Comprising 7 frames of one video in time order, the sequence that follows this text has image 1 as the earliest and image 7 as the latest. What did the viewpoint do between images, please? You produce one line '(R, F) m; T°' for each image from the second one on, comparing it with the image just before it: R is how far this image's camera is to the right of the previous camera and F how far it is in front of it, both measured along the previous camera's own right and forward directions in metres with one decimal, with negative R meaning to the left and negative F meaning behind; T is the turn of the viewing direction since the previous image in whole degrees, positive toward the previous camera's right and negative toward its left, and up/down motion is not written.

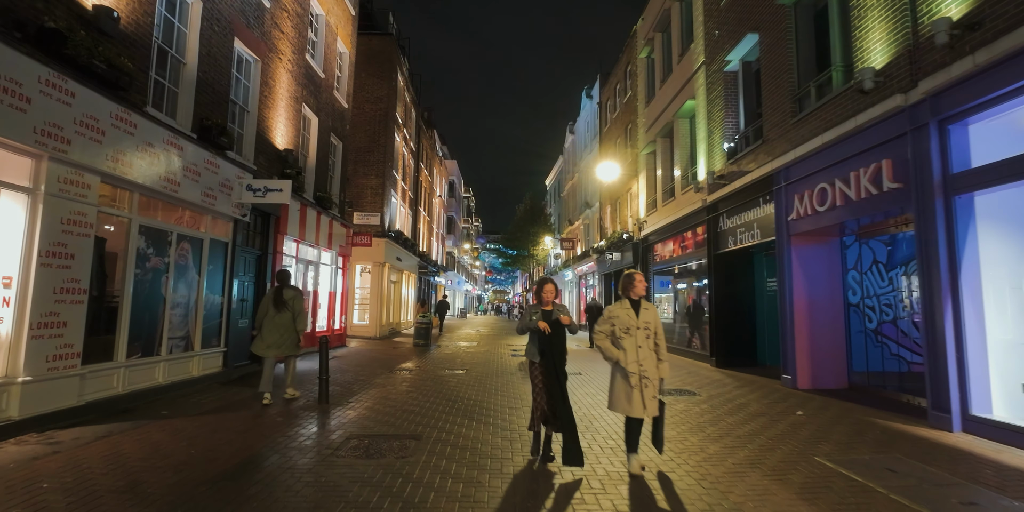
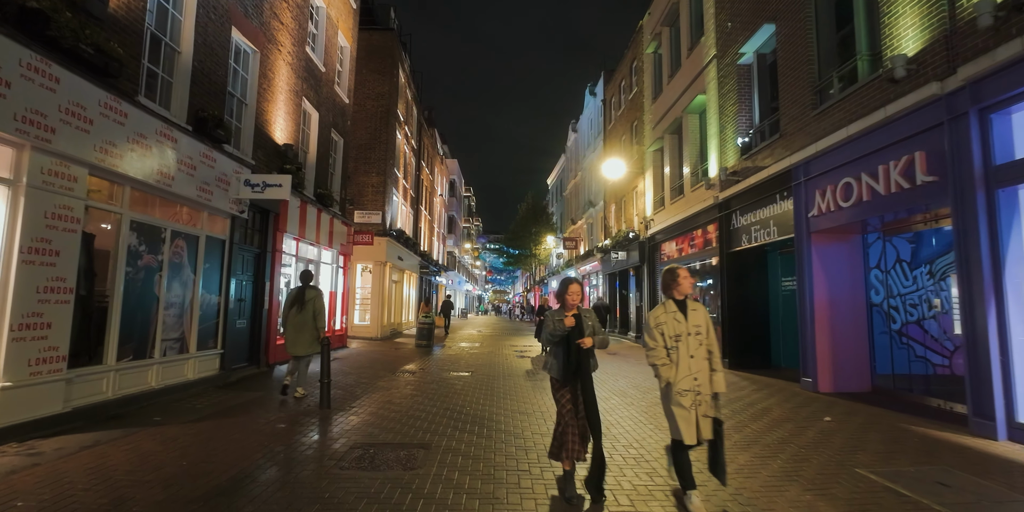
(-0.2, +0.4) m; 0°
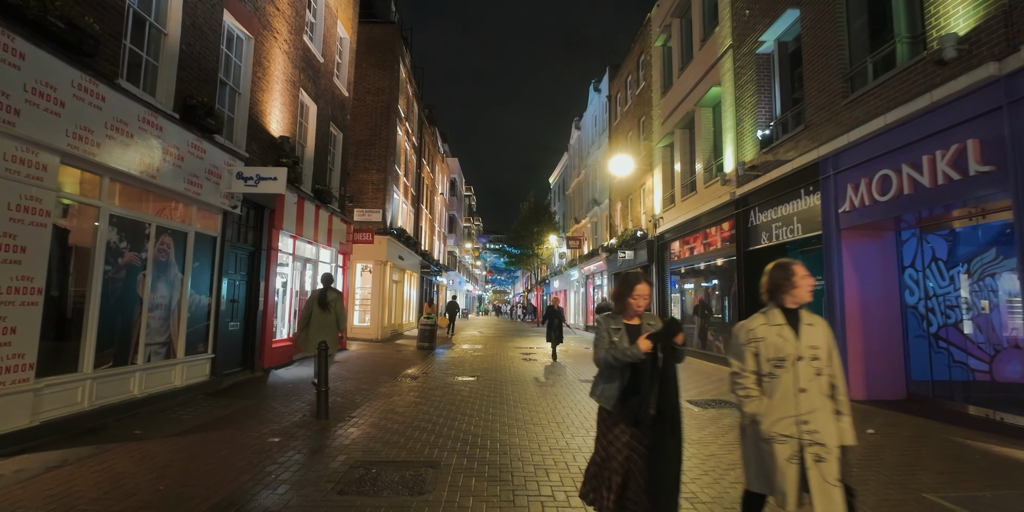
(-0.2, +0.5) m; 0°
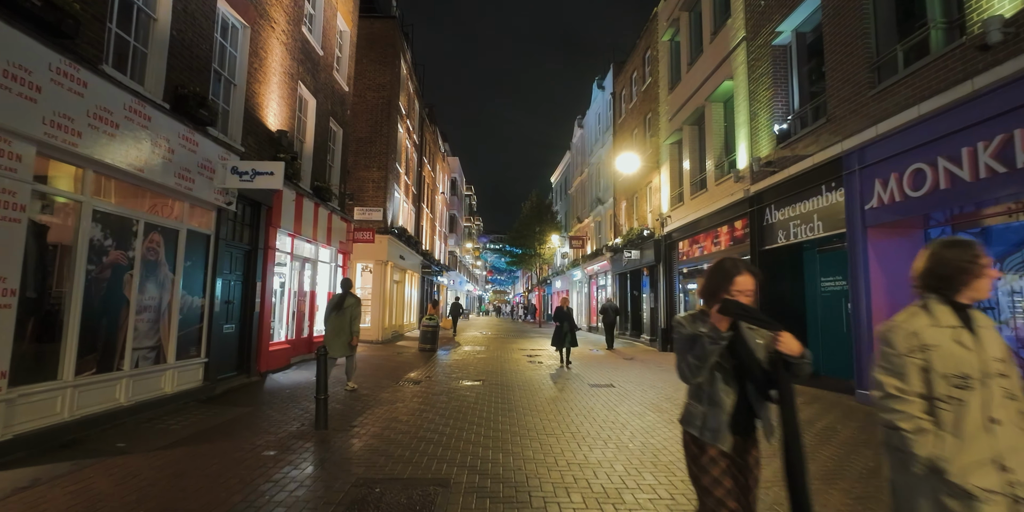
(-0.1, +0.4) m; 0°
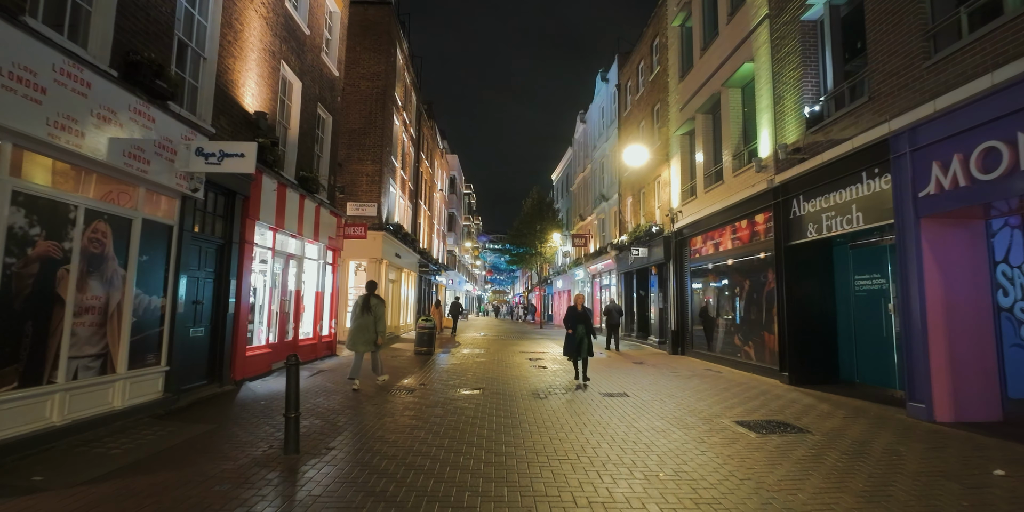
(-0.1, +0.9) m; 0°
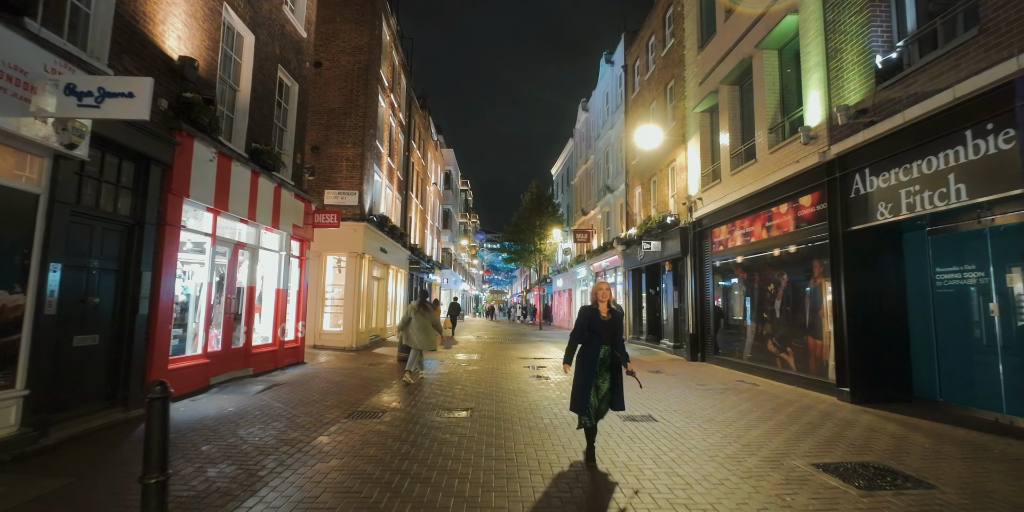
(0.0, +1.9) m; 0°
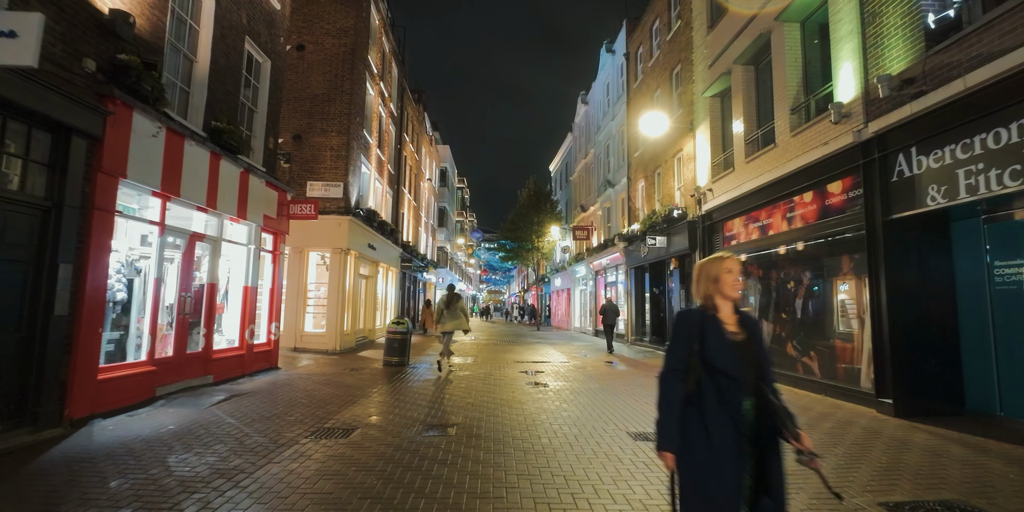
(+0.1, +1.0) m; 0°
